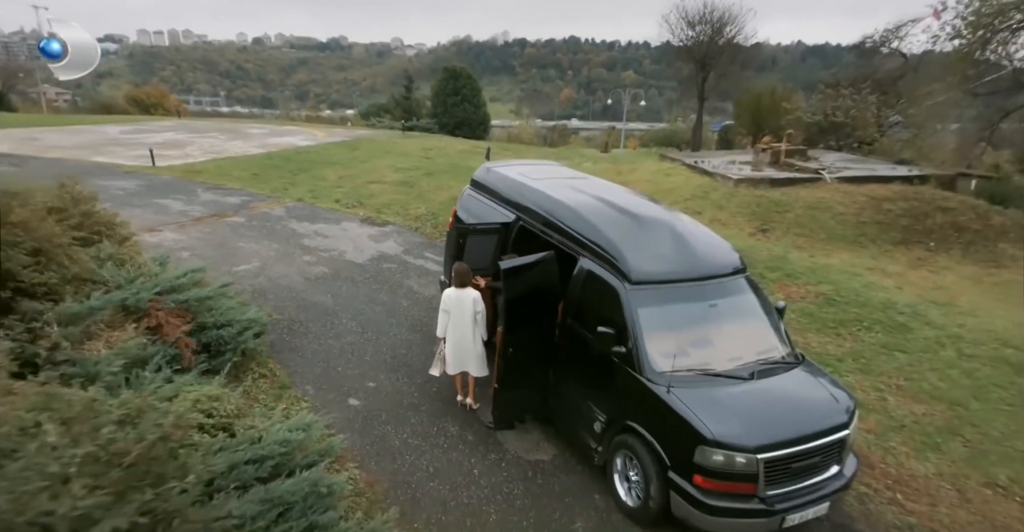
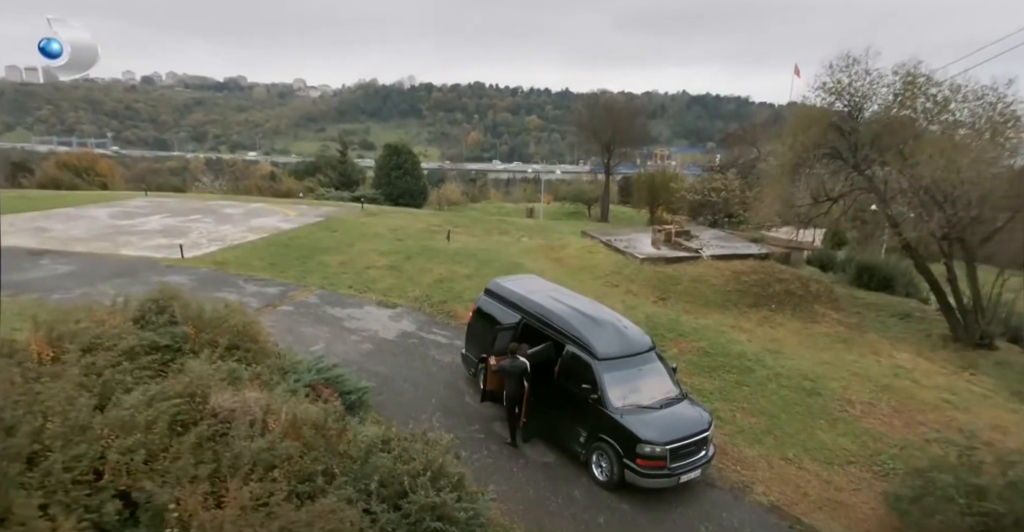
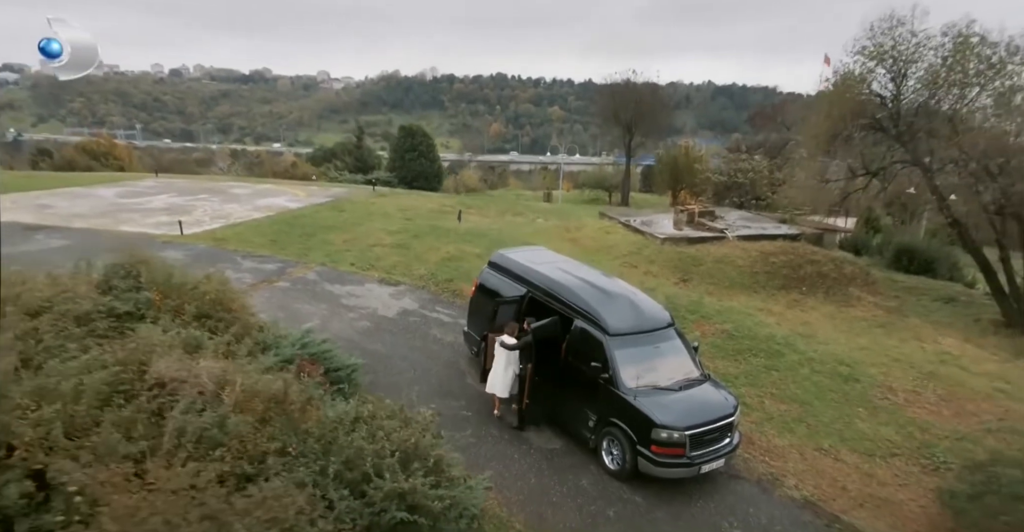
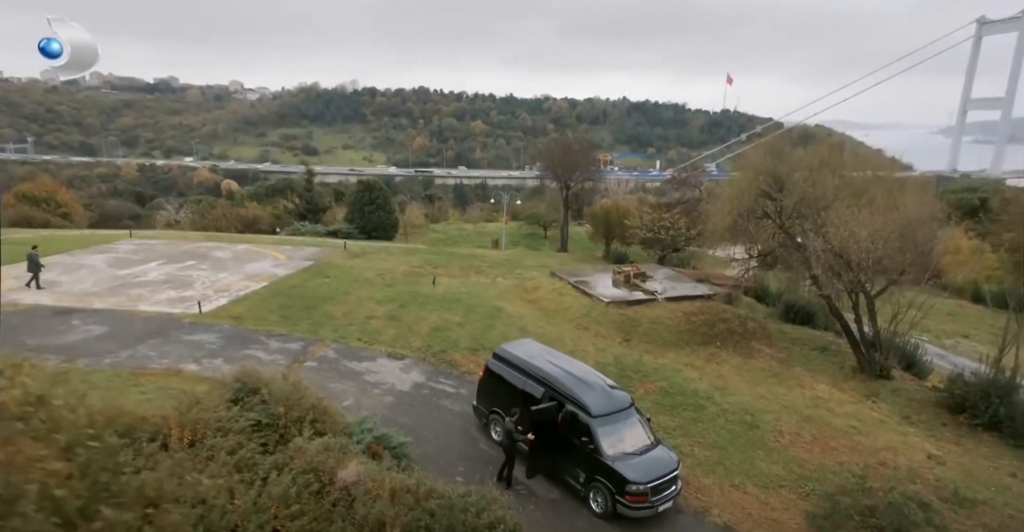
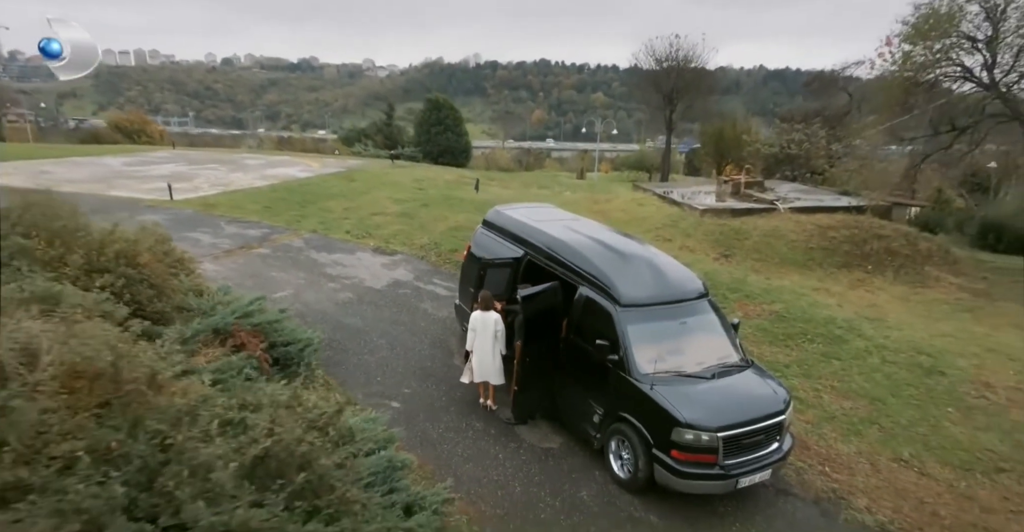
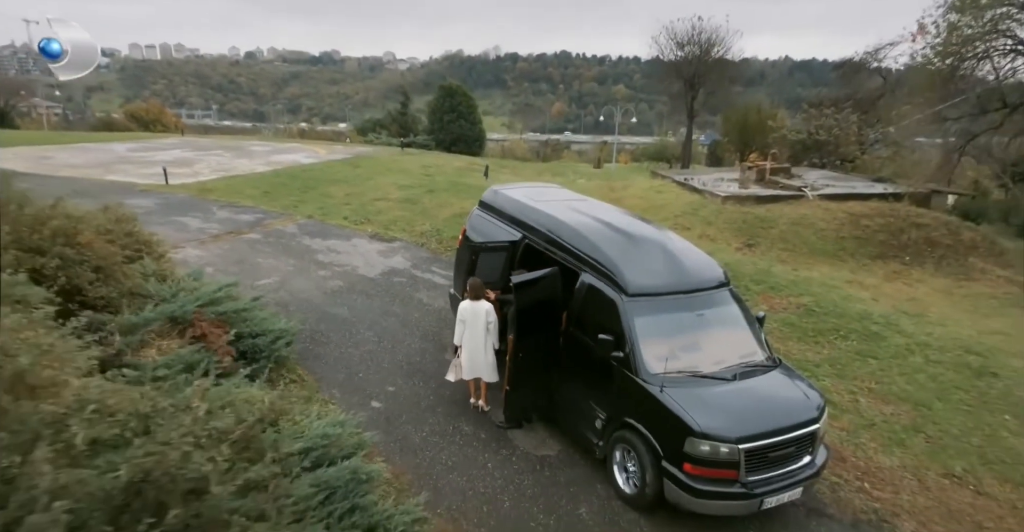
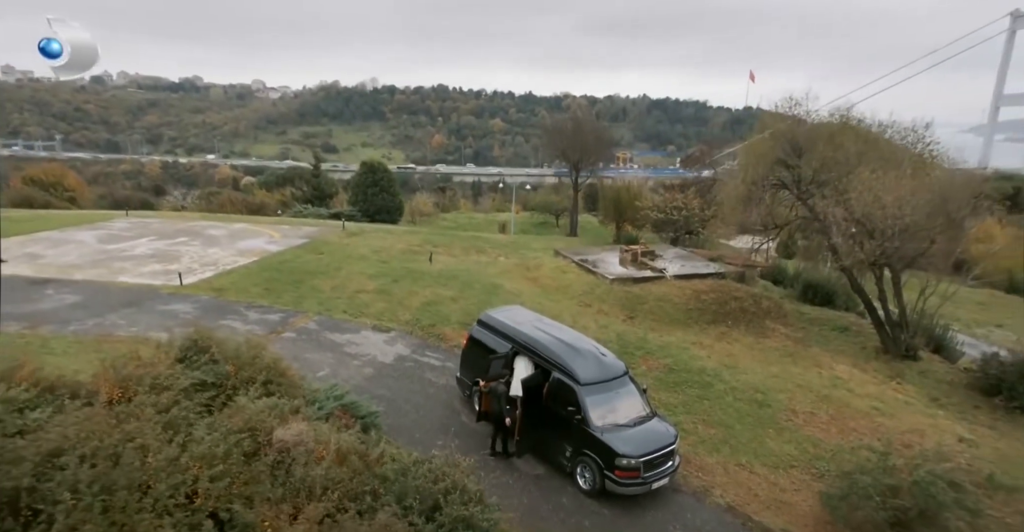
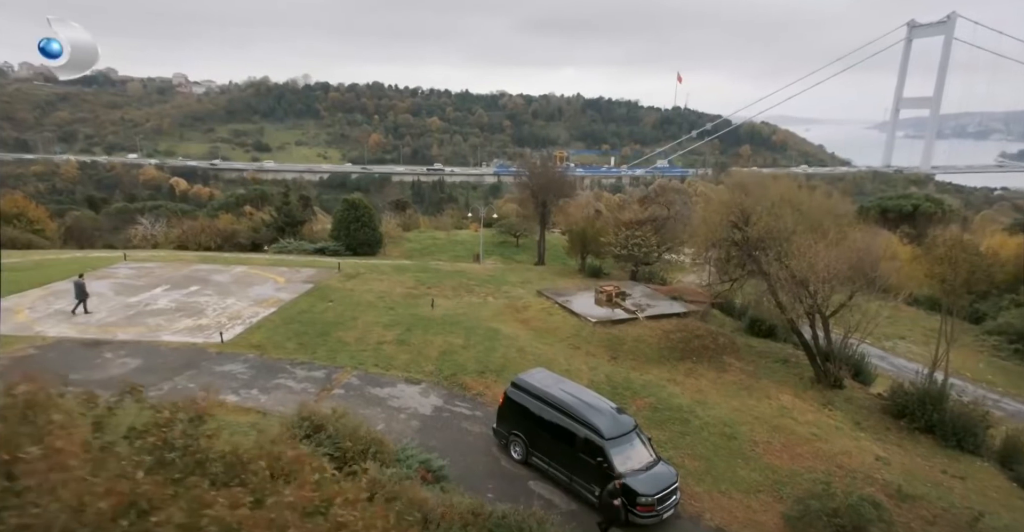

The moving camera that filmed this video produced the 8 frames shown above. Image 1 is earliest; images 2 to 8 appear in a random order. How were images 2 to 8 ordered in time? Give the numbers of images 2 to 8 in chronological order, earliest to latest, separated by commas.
6, 5, 3, 2, 7, 4, 8
